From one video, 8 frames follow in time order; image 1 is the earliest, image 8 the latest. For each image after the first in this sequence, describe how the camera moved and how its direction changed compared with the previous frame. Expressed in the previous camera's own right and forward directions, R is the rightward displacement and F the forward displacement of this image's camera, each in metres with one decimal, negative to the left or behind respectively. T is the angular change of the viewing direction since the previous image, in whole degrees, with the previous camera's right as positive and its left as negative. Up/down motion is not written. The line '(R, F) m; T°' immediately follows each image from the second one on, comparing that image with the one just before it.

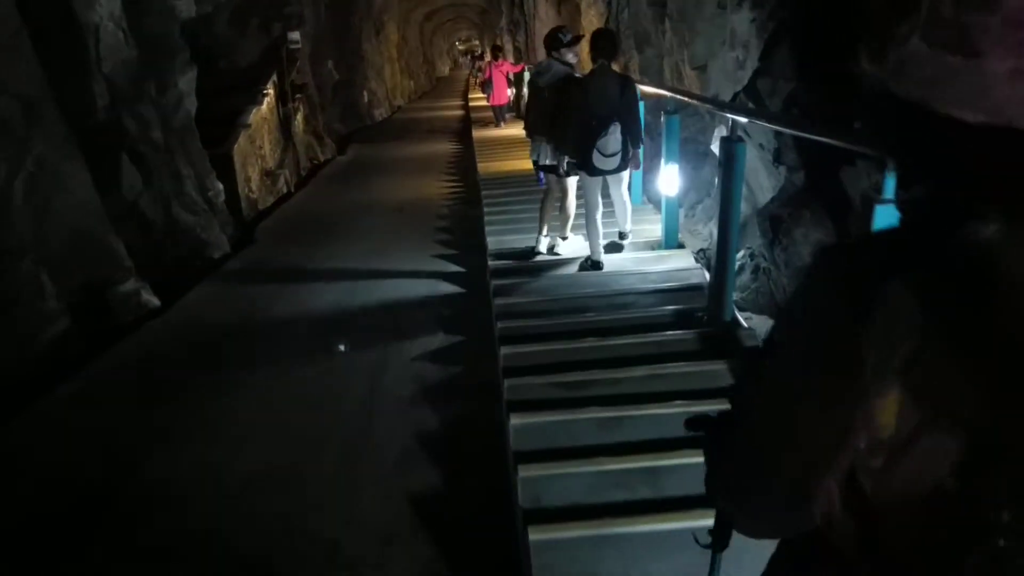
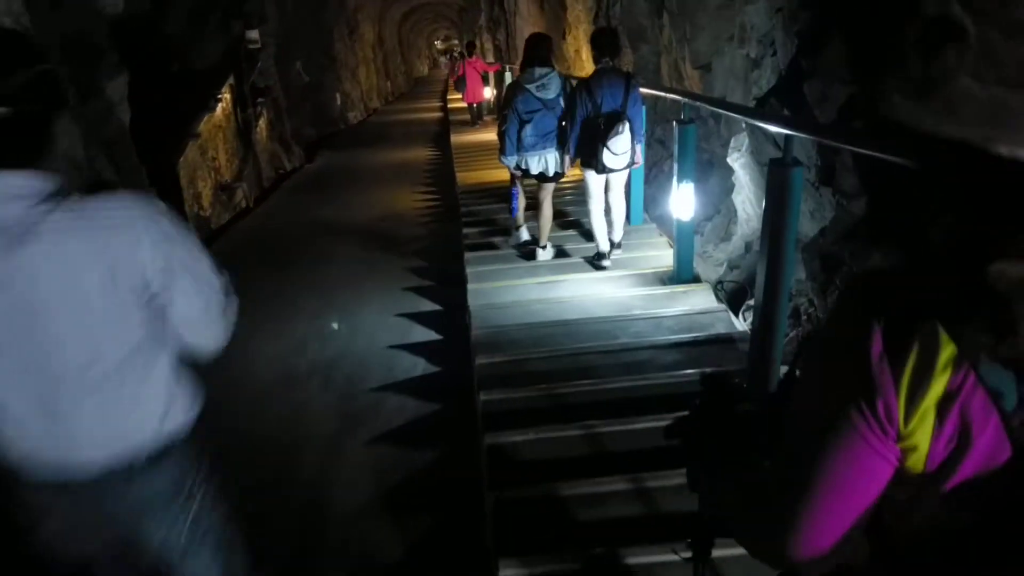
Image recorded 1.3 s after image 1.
(0.0, +0.9) m; +1°
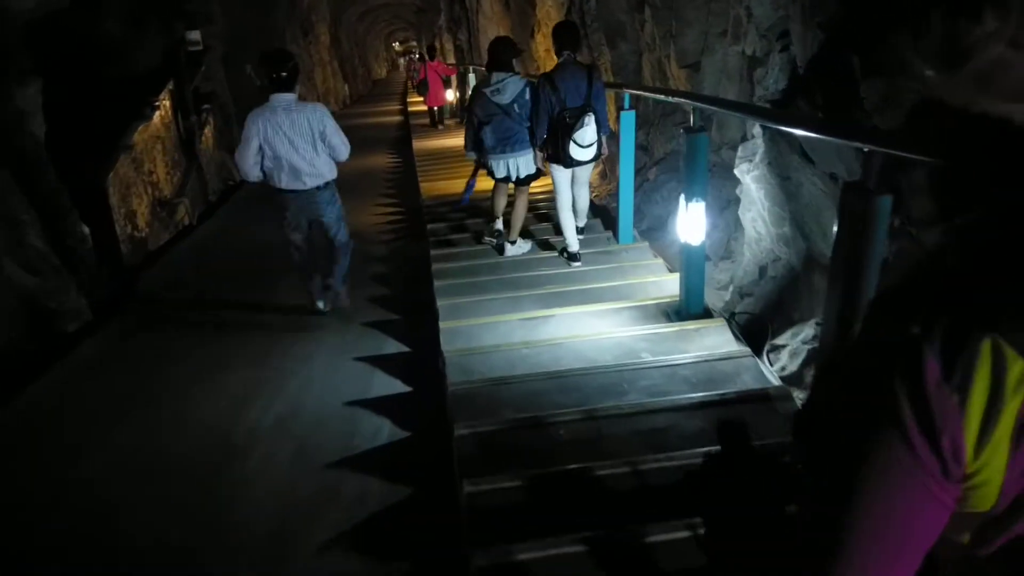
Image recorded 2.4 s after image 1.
(-0.1, +0.7) m; +2°
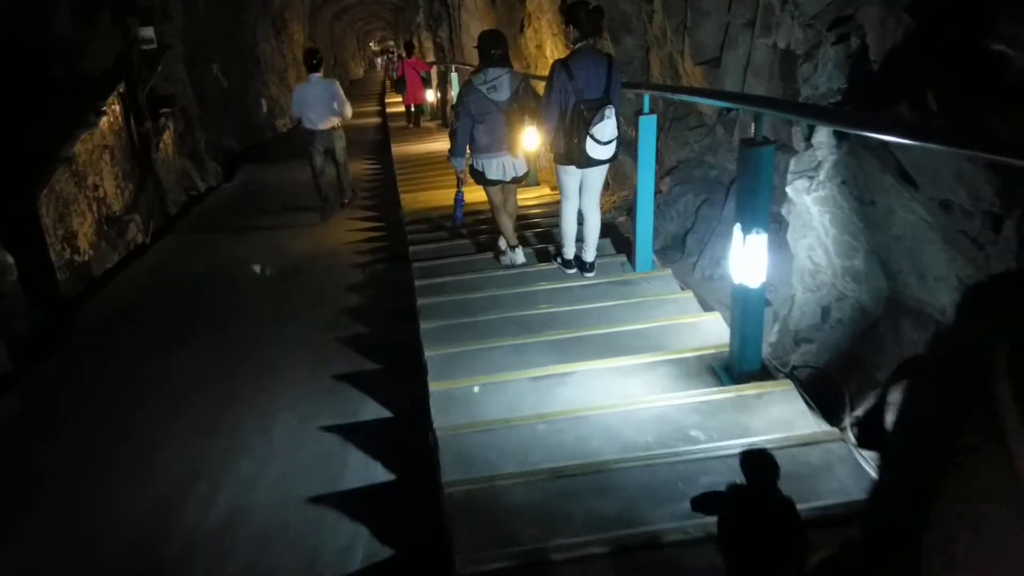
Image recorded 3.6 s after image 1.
(-0.1, +0.8) m; +1°
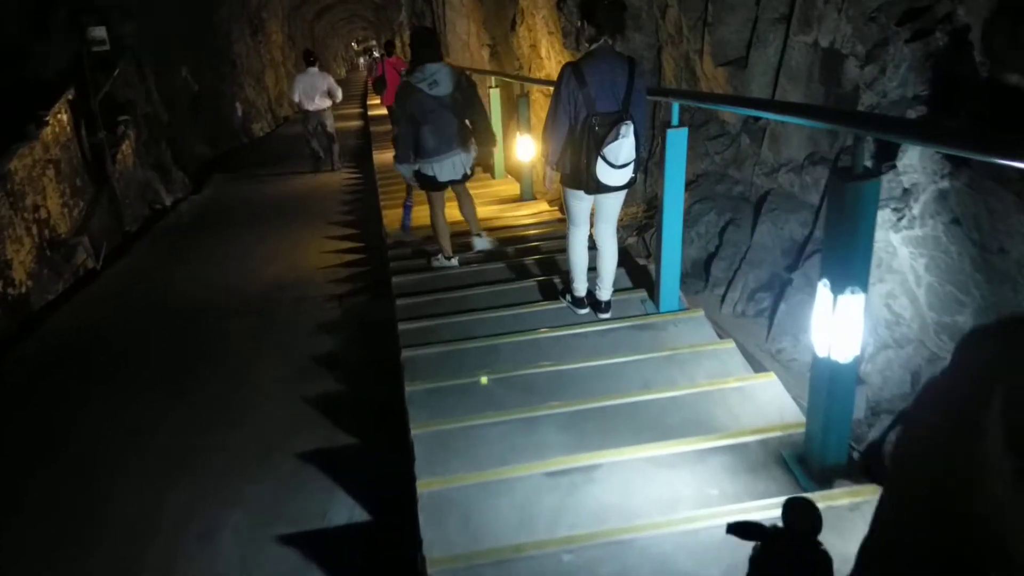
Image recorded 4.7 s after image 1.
(-0.1, +0.7) m; +1°
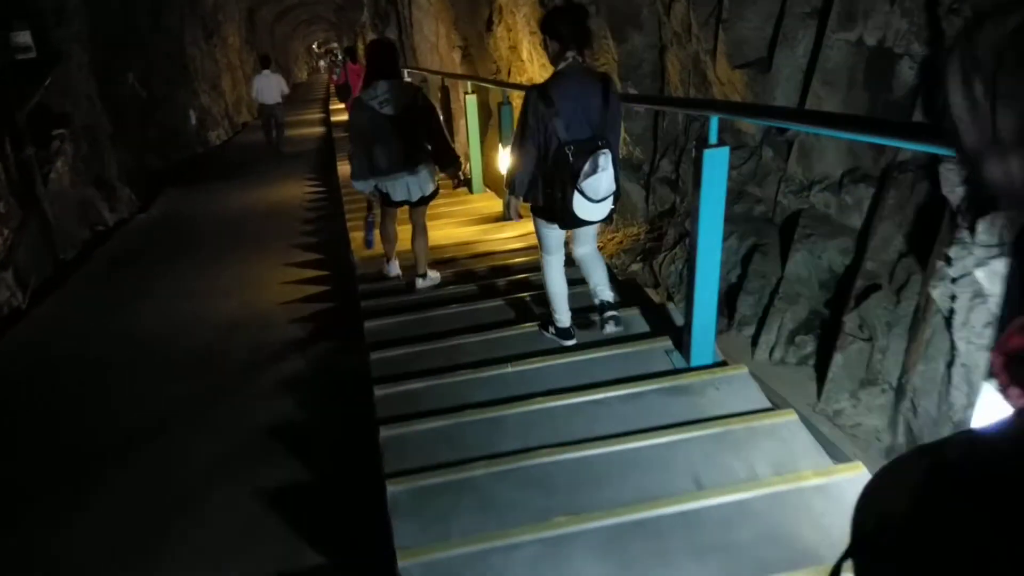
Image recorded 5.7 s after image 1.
(-0.1, +0.7) m; +2°
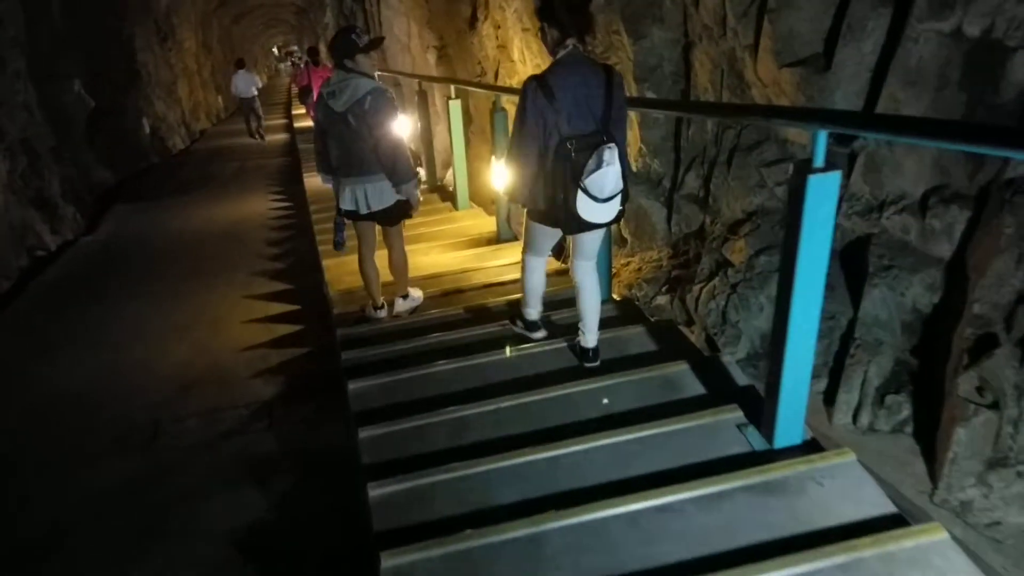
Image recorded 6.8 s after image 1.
(-0.2, +0.7) m; +2°
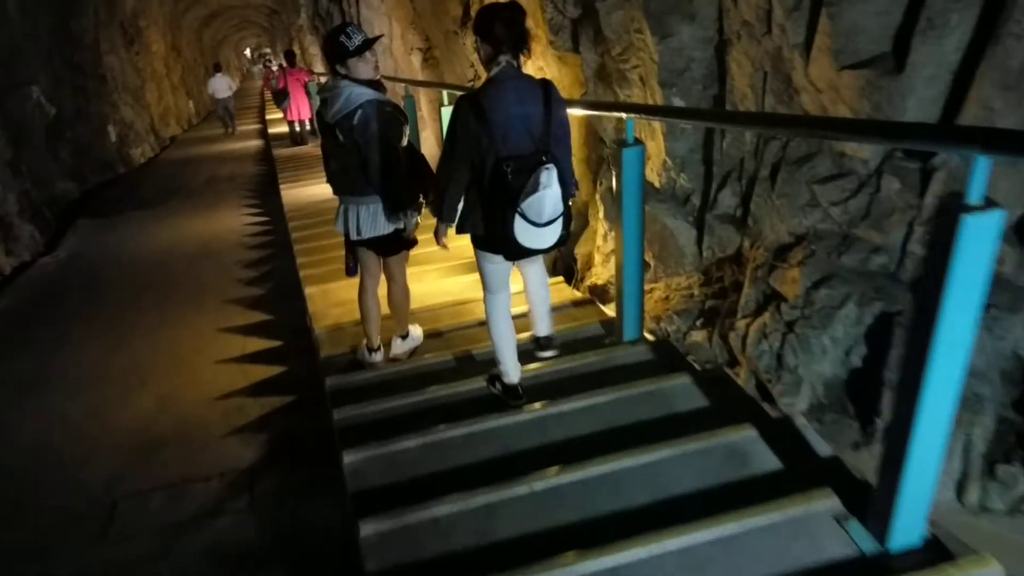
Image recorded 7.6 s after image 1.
(-0.2, +0.5) m; +1°
